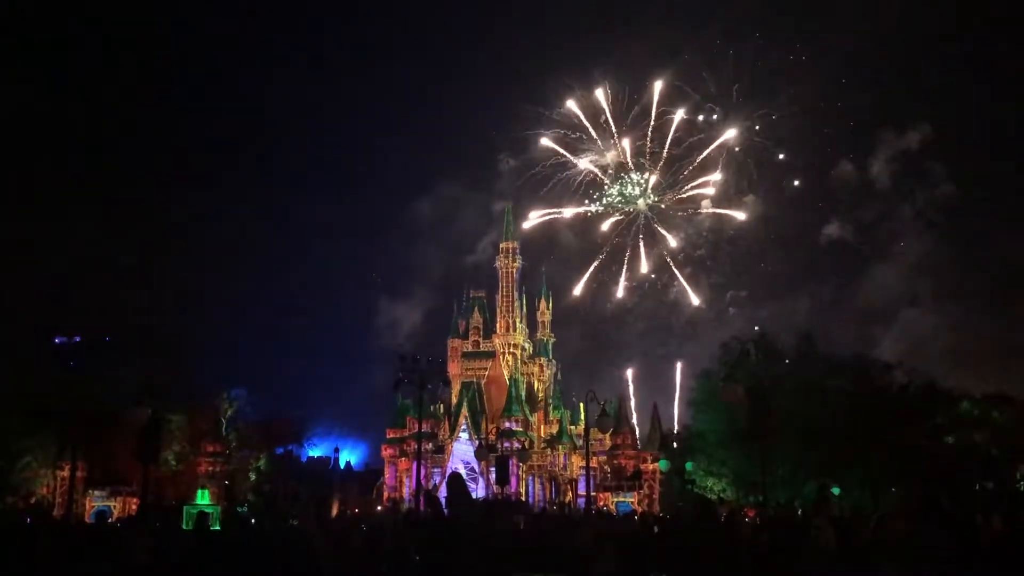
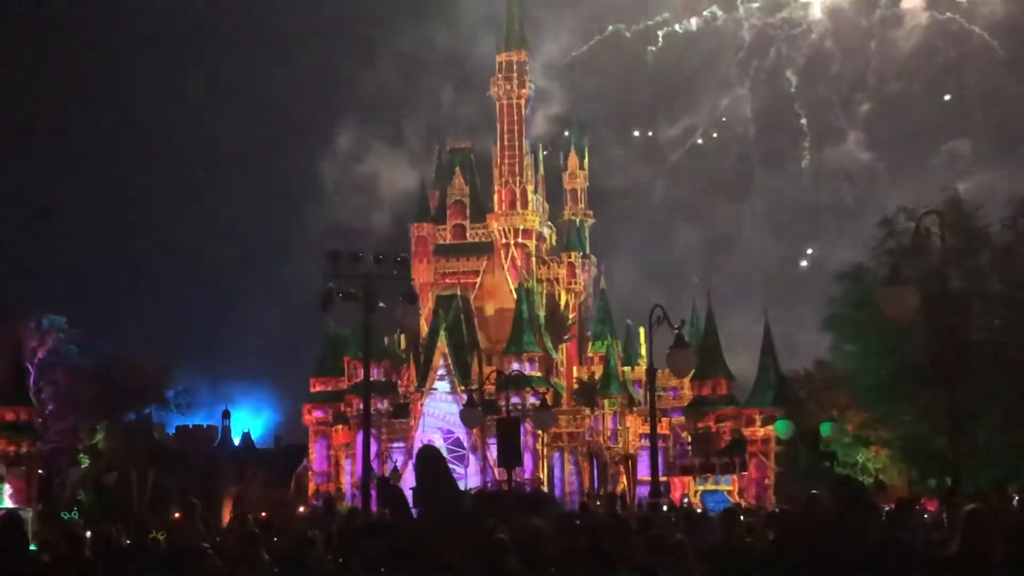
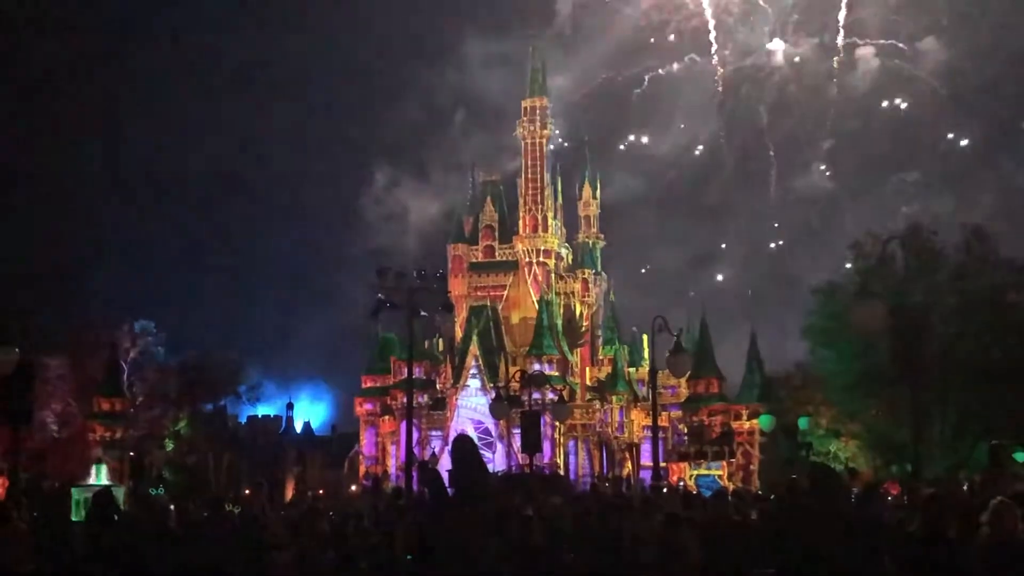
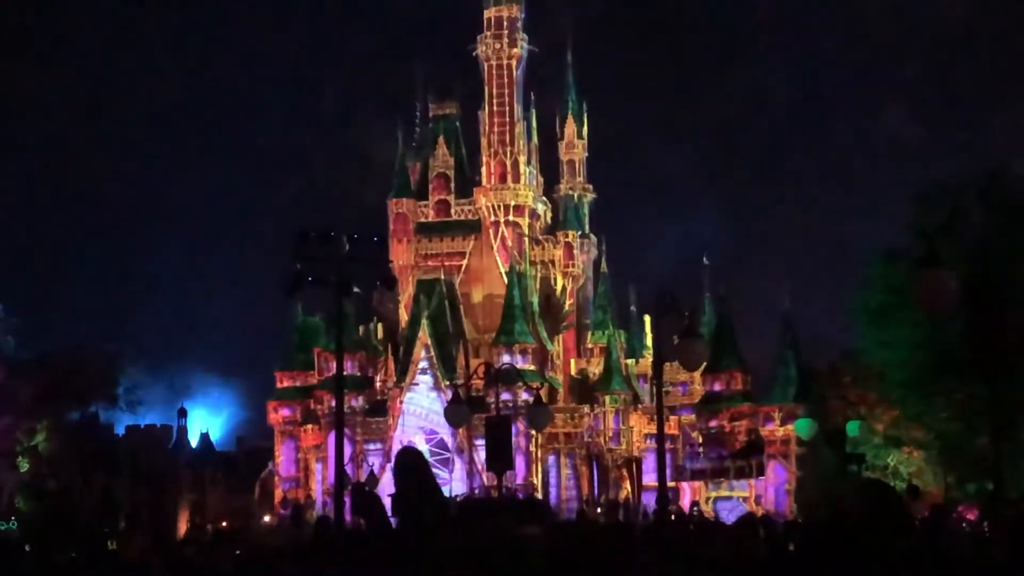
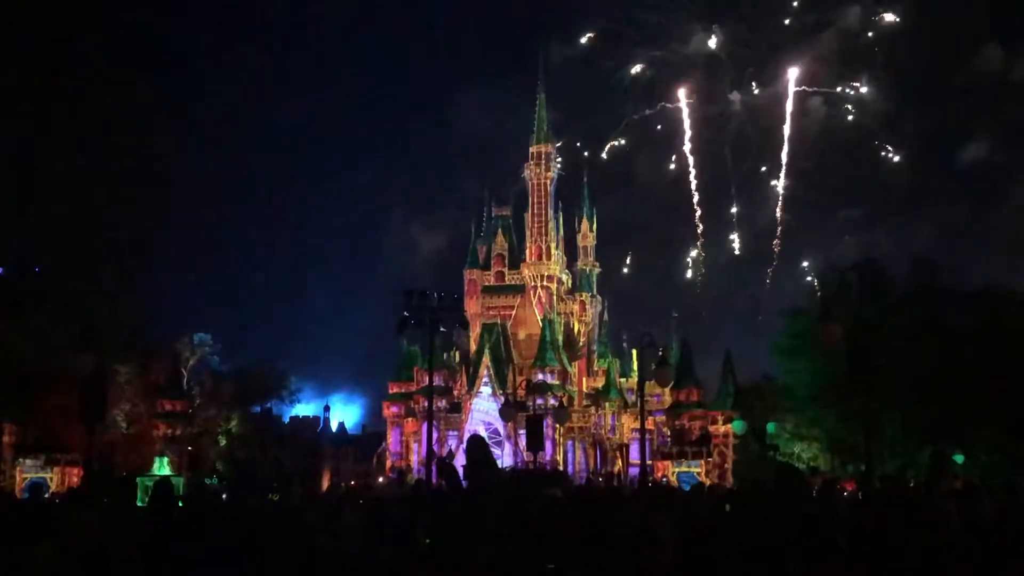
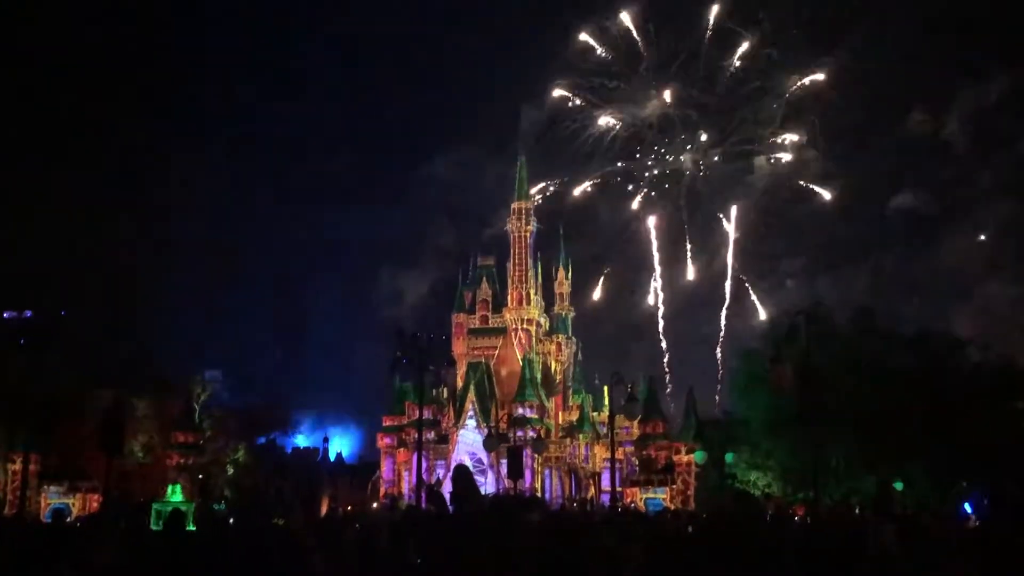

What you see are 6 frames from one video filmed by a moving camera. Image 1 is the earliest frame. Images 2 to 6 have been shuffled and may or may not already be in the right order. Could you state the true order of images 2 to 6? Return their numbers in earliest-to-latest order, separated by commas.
6, 5, 3, 2, 4
